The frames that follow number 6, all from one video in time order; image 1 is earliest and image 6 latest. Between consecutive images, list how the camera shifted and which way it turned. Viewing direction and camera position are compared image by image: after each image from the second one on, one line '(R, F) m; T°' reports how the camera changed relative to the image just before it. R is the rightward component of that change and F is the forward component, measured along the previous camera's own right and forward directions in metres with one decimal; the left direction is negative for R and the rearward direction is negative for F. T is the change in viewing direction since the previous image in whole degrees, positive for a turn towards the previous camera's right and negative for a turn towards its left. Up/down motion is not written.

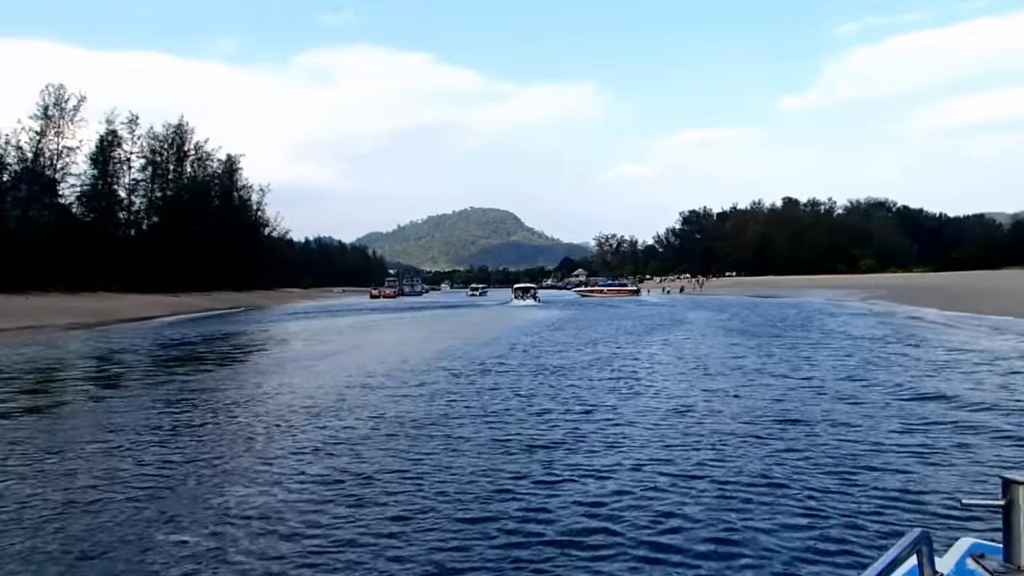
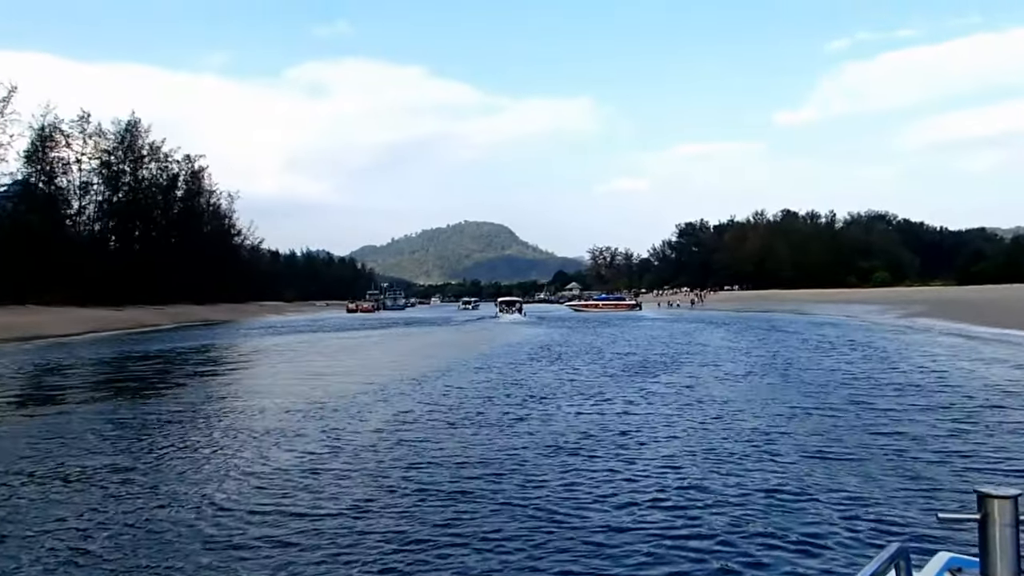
(+0.9, +7.8) m; 0°
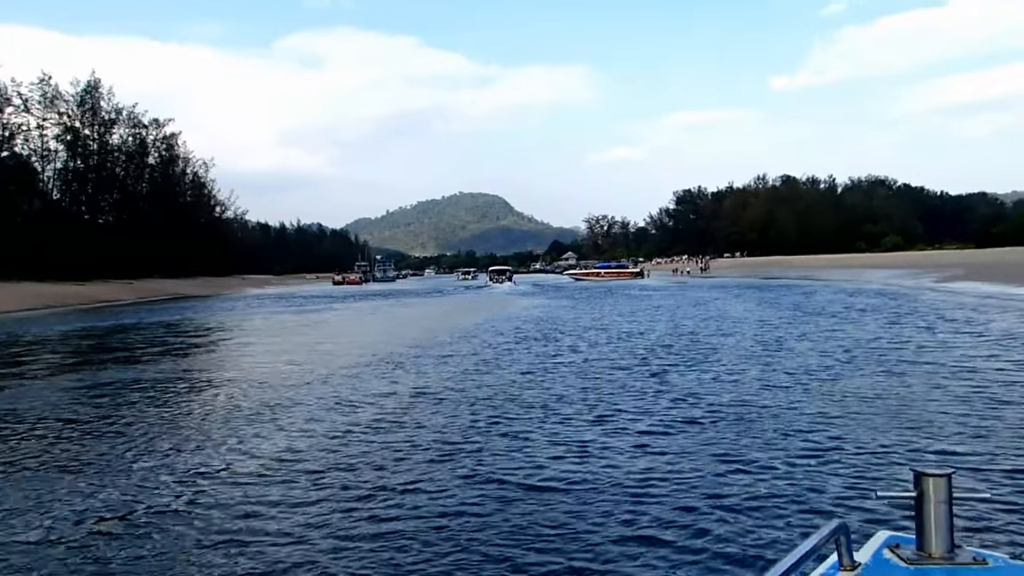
(+0.2, +5.0) m; 0°
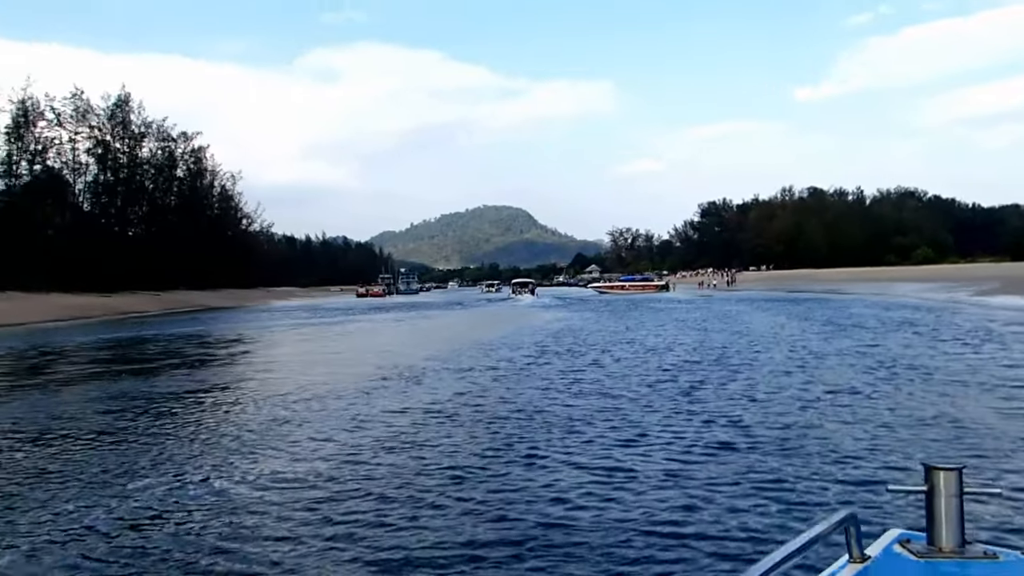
(0.0, +0.4) m; -2°
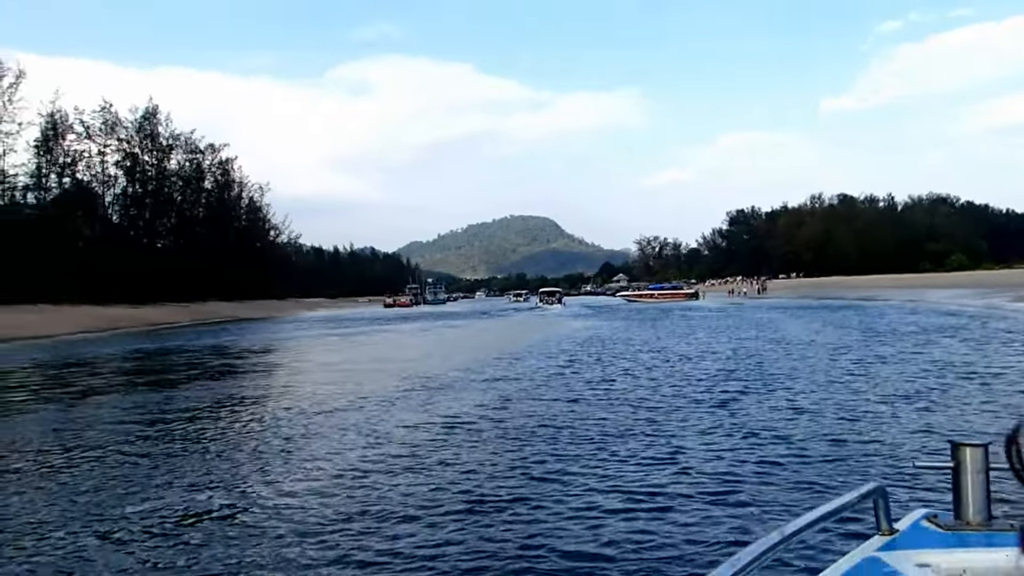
(0.0, +0.5) m; -2°
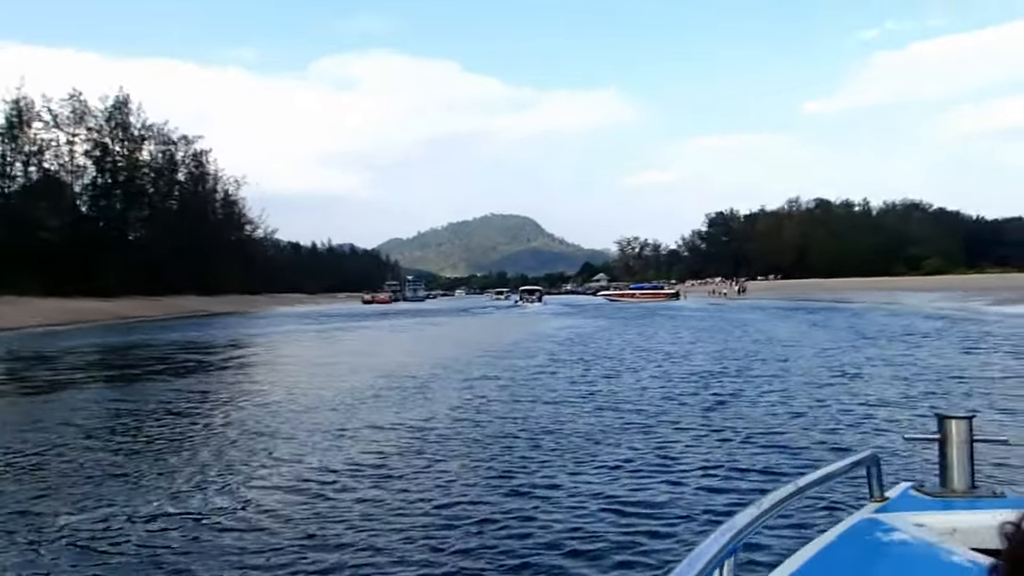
(0.0, +0.6) m; +1°
